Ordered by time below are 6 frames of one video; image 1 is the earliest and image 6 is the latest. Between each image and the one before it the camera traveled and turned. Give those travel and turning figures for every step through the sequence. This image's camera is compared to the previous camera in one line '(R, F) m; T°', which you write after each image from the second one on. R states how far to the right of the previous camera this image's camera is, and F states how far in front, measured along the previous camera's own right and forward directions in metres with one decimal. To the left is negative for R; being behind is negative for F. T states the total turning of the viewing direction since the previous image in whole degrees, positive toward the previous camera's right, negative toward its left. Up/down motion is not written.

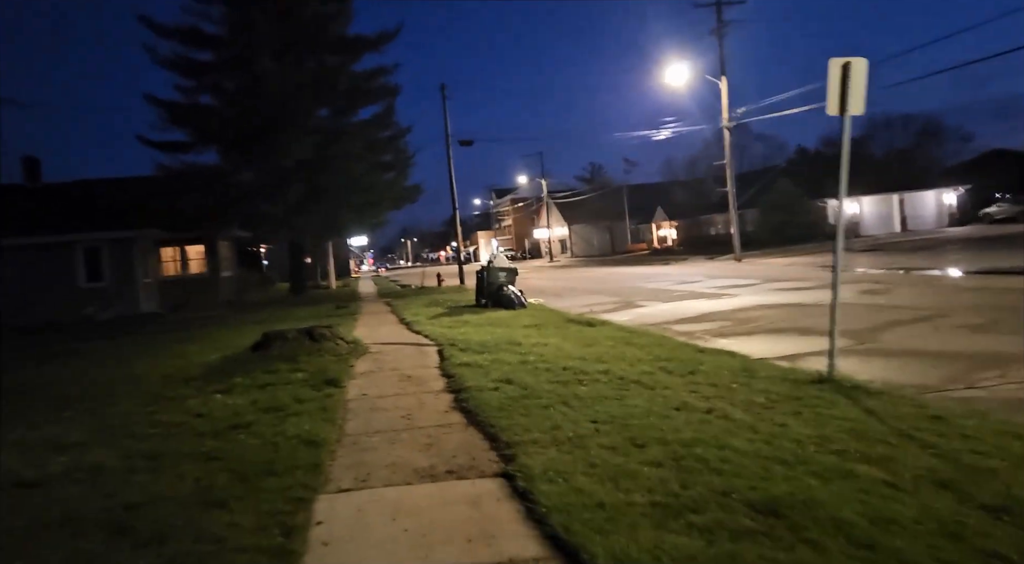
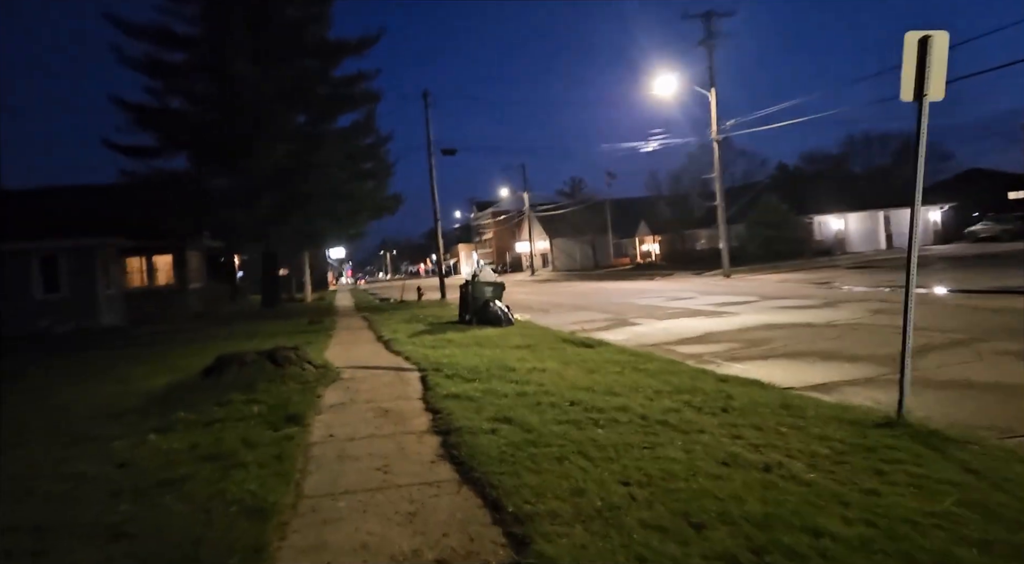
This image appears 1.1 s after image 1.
(-0.2, +1.3) m; +2°
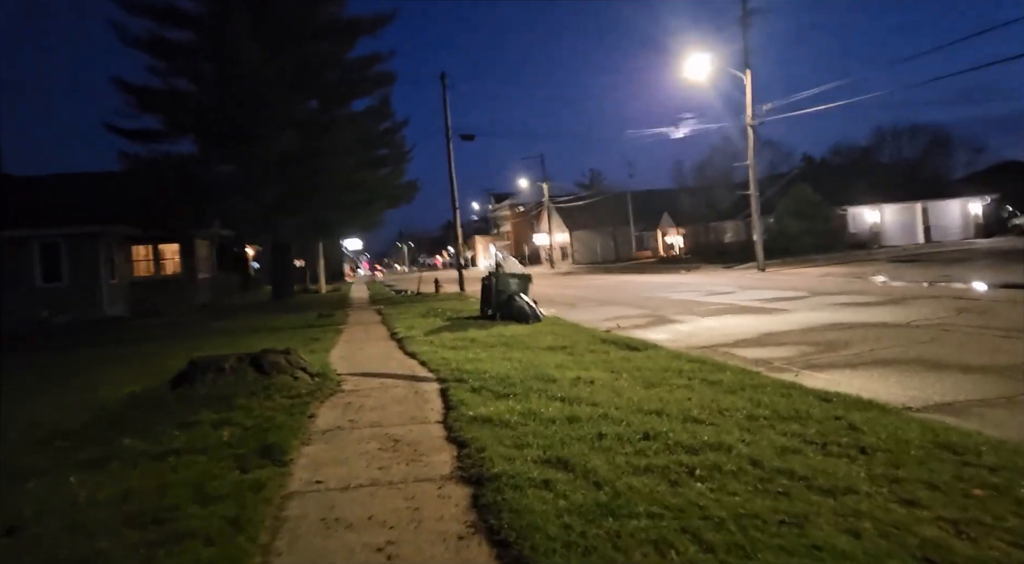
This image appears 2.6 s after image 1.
(-0.3, +1.8) m; -1°
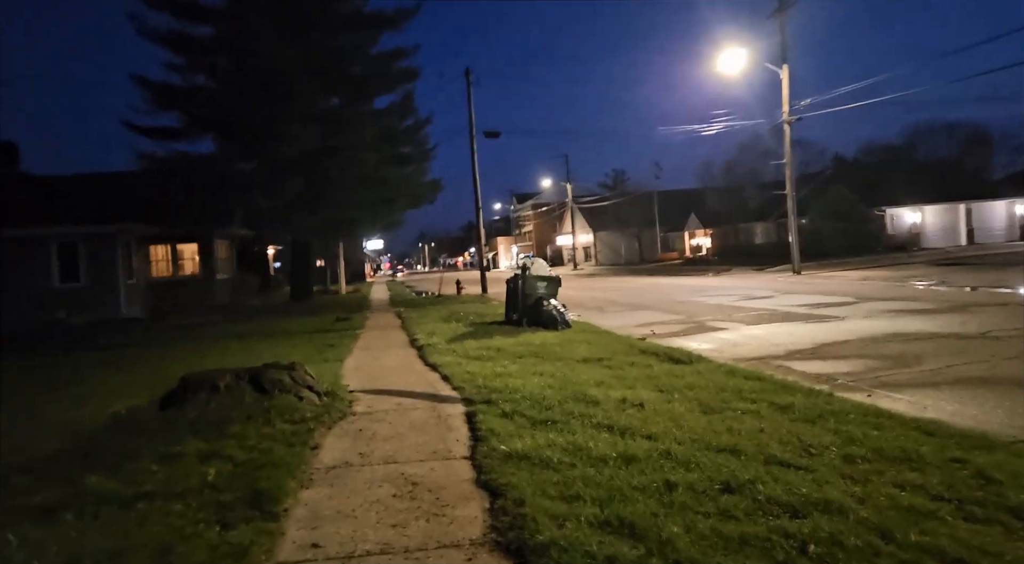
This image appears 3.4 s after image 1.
(-0.2, +1.0) m; -2°
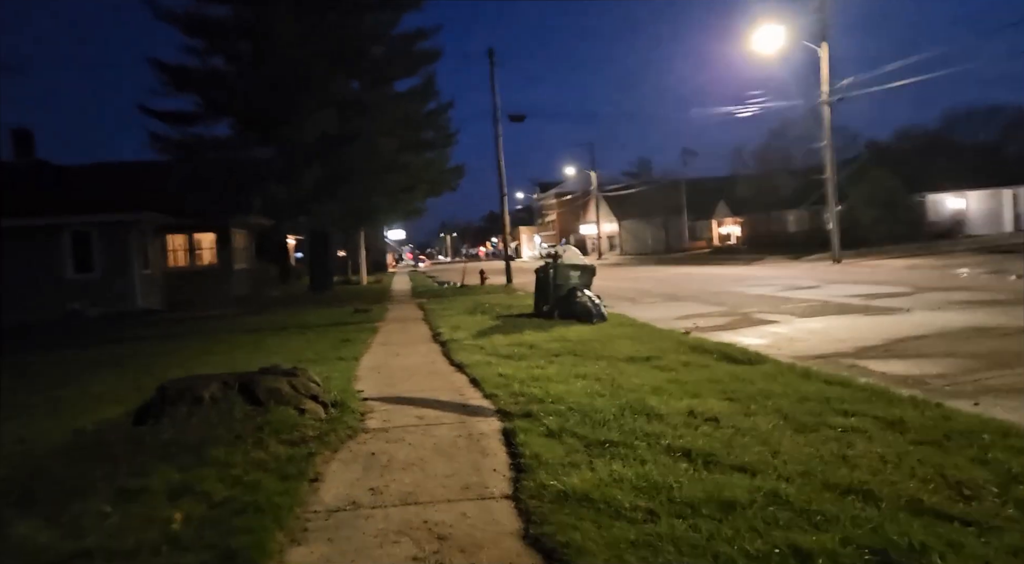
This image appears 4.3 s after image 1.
(-0.2, +1.2) m; -2°
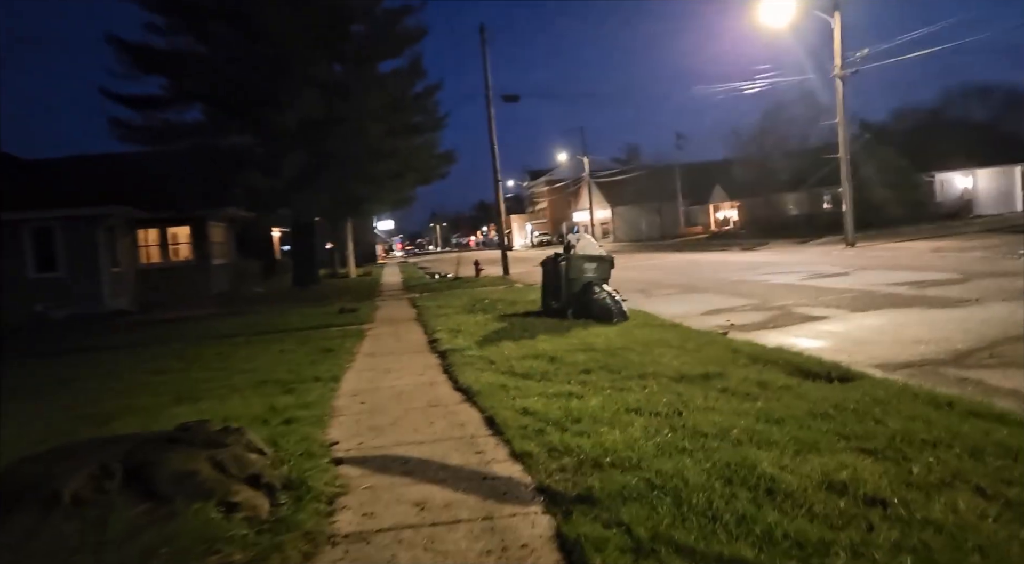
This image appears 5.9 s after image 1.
(-0.3, +2.0) m; +1°
